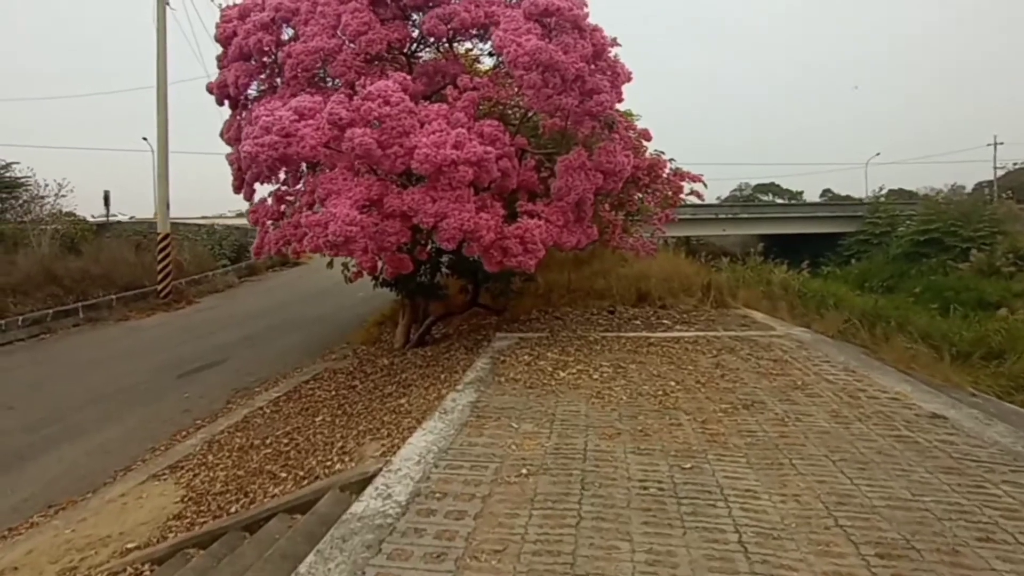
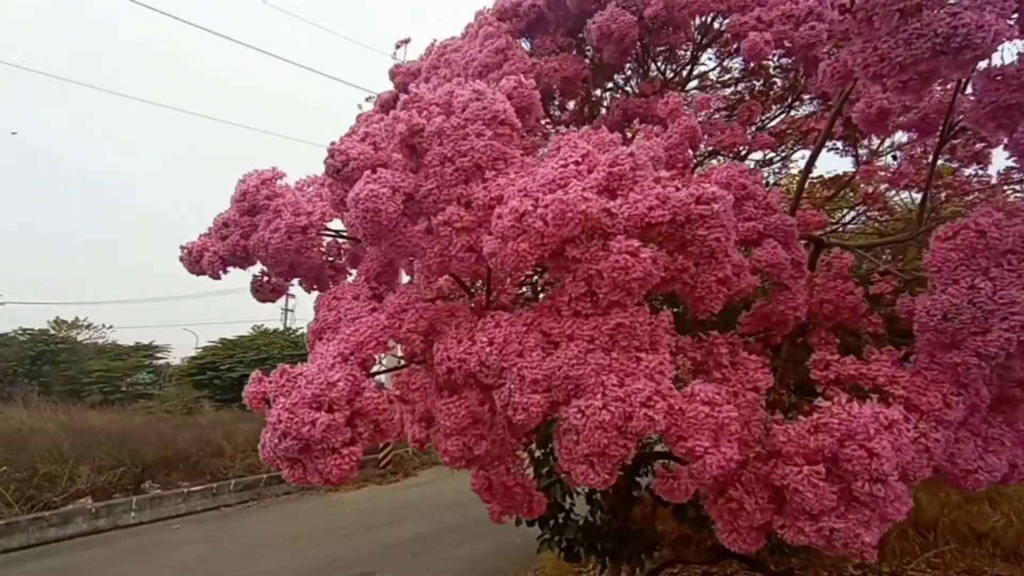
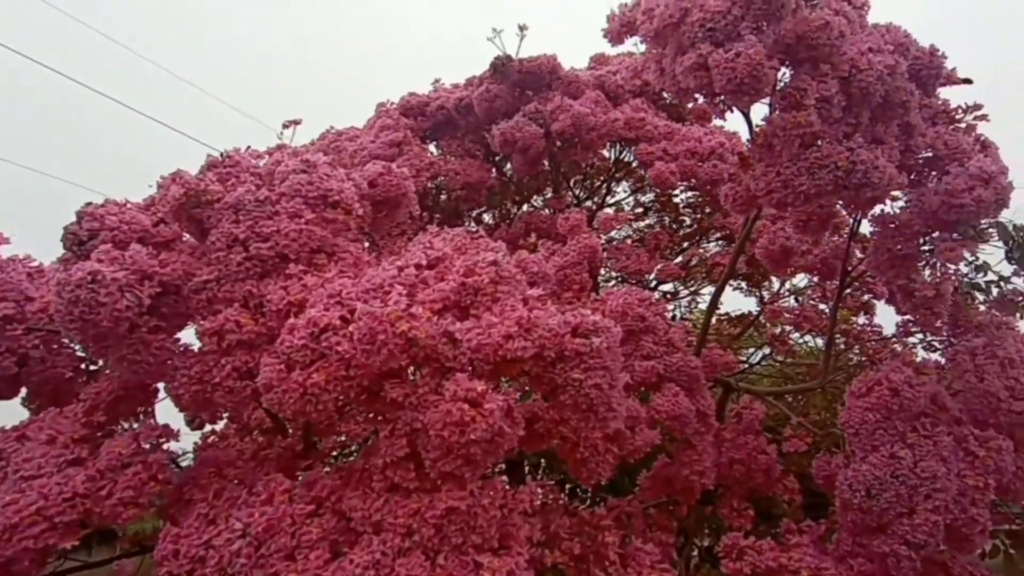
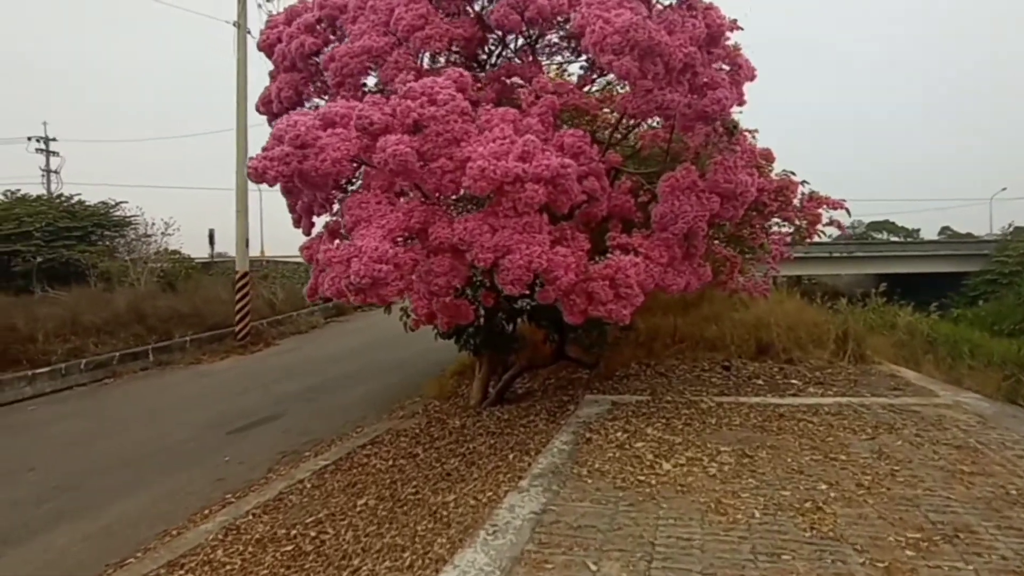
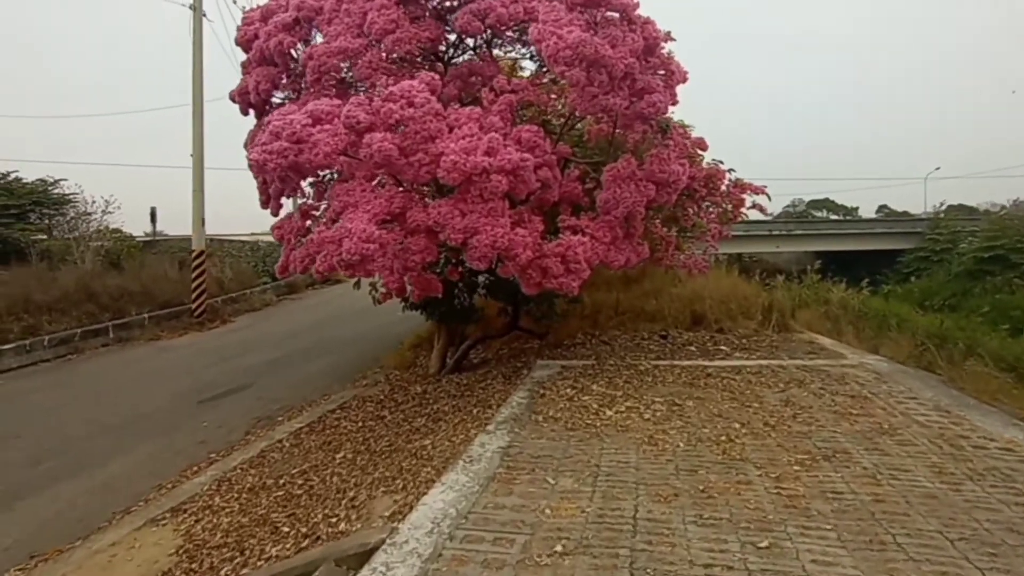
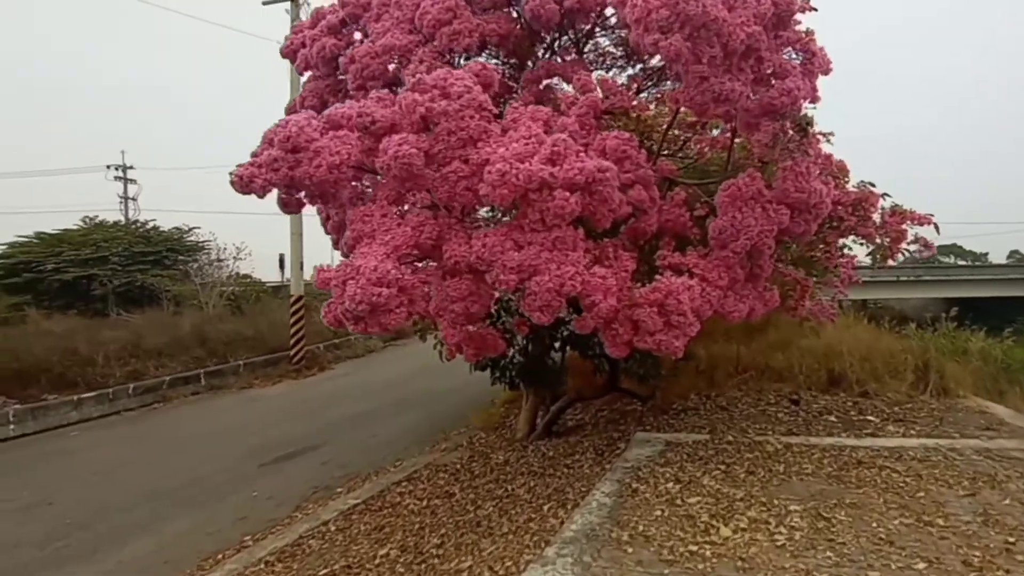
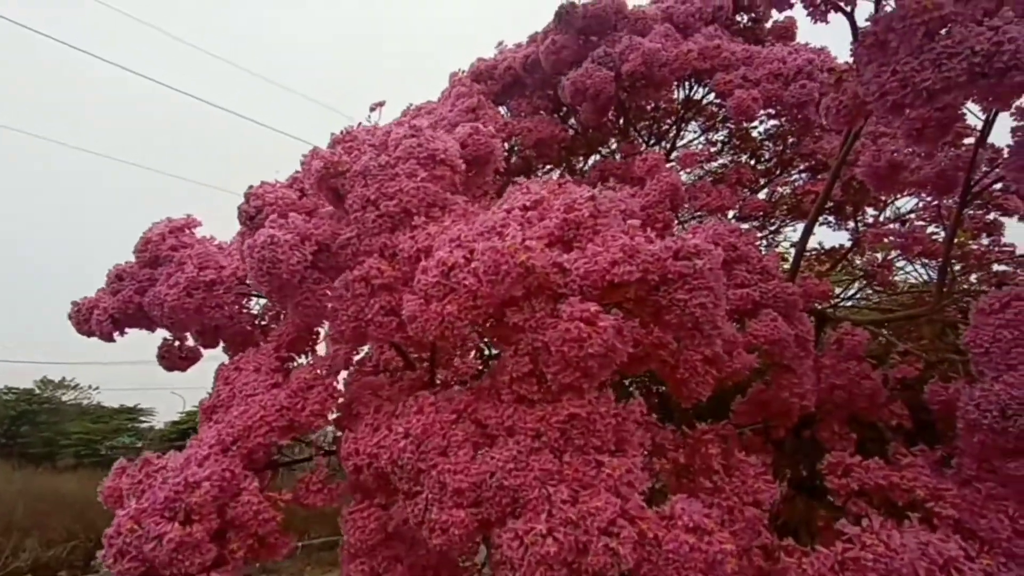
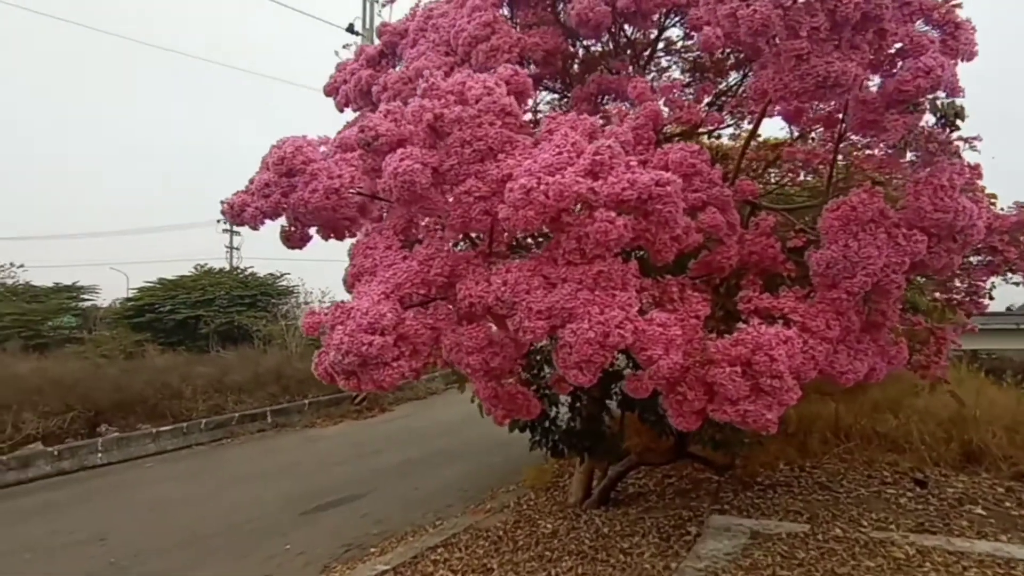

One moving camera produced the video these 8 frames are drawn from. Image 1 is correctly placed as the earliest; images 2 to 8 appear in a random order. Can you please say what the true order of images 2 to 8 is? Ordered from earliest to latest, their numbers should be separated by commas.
5, 4, 6, 8, 2, 7, 3
